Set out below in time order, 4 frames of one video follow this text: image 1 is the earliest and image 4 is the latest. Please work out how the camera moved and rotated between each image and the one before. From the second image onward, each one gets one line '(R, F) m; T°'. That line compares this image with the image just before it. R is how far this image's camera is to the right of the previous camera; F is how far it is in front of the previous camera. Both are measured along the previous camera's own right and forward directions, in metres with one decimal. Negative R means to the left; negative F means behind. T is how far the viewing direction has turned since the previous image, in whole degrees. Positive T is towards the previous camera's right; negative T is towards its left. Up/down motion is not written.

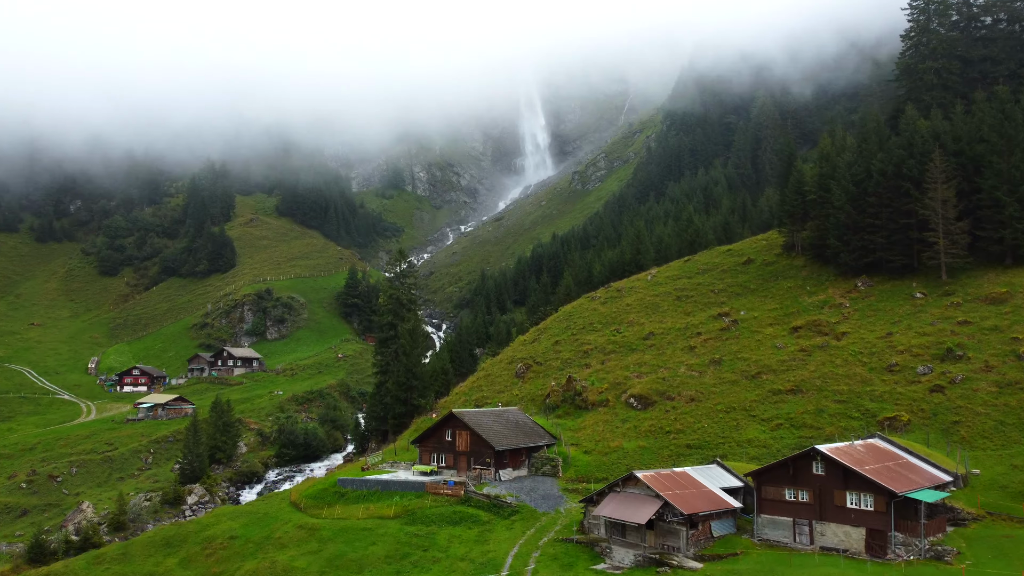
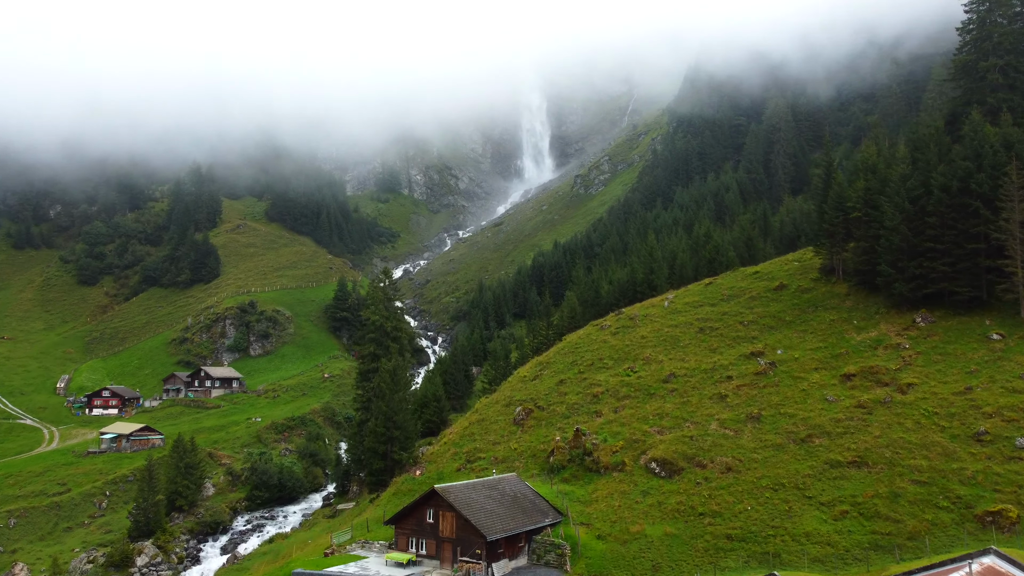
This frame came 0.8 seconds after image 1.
(+0.2, +9.6) m; 0°
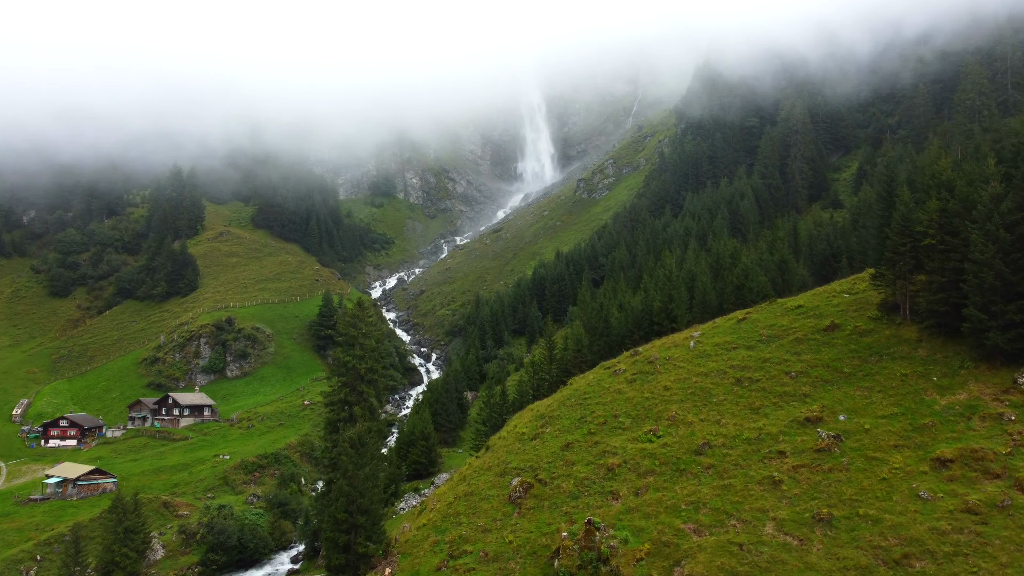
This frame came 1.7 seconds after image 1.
(+0.3, +11.5) m; 0°
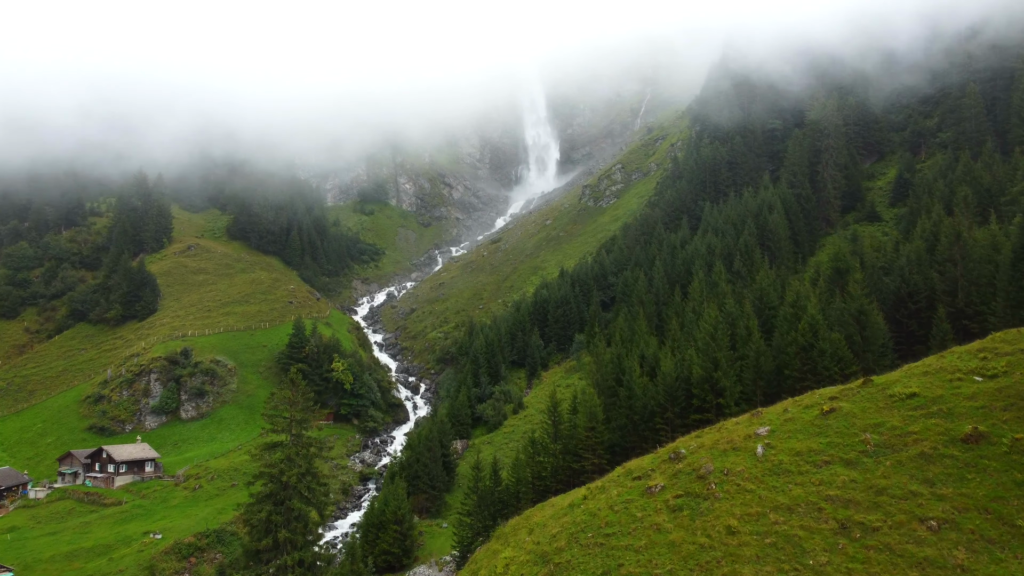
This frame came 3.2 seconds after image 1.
(+0.6, +18.0) m; 0°
